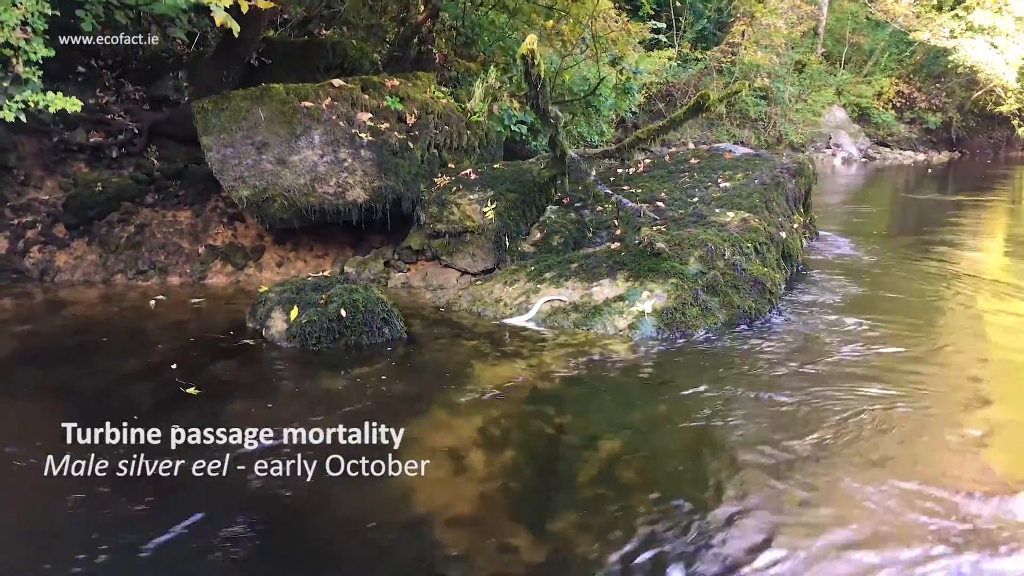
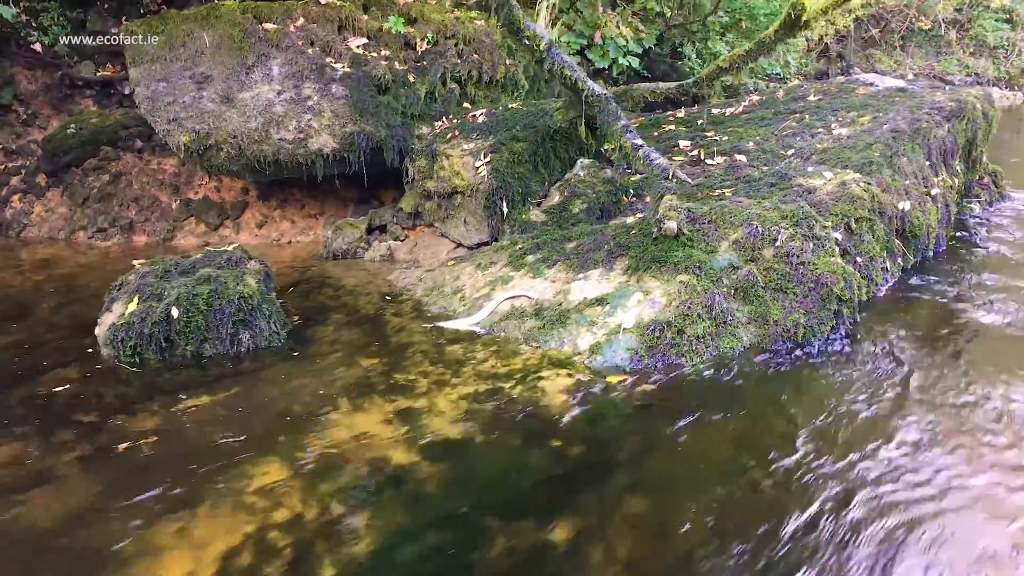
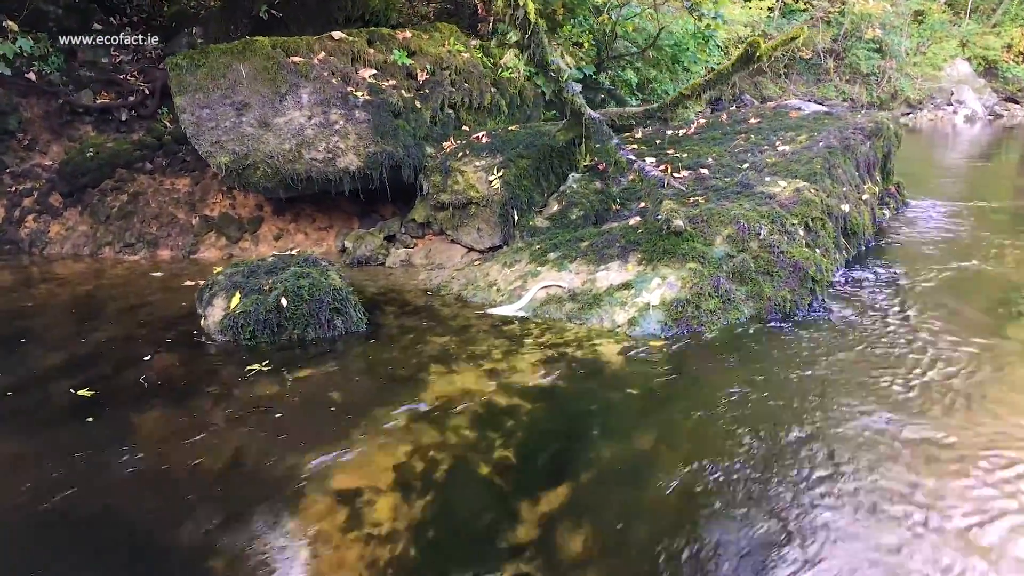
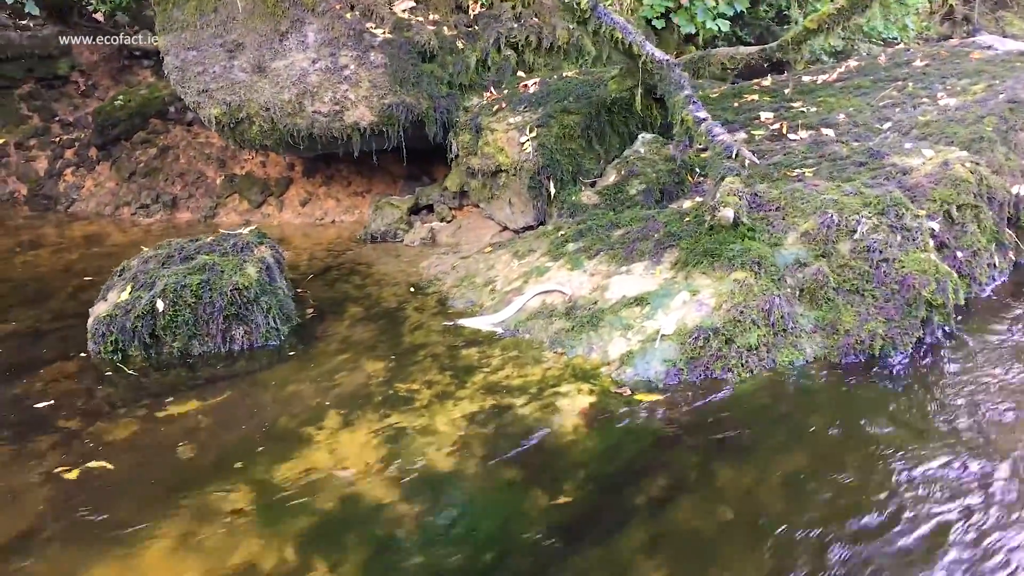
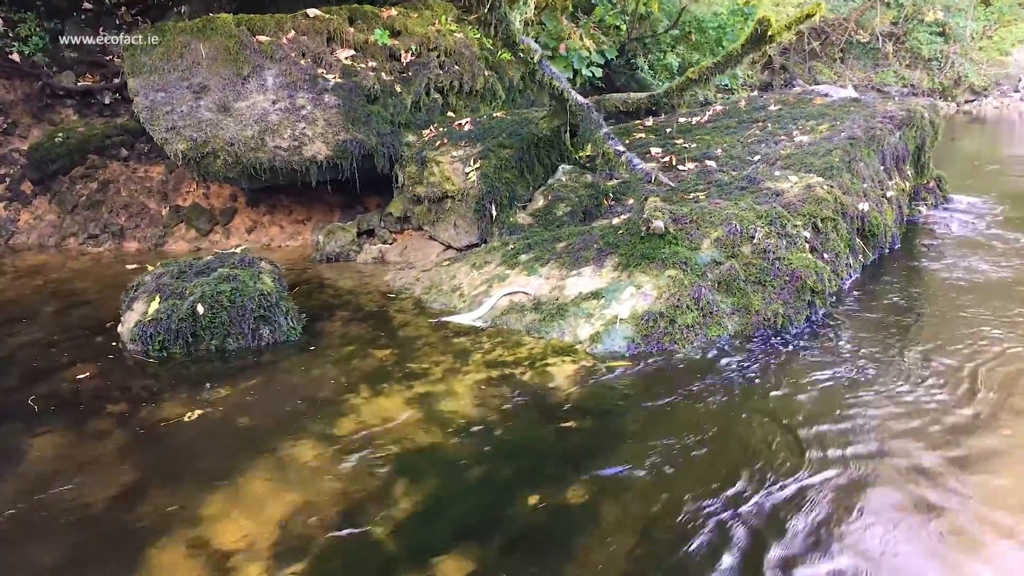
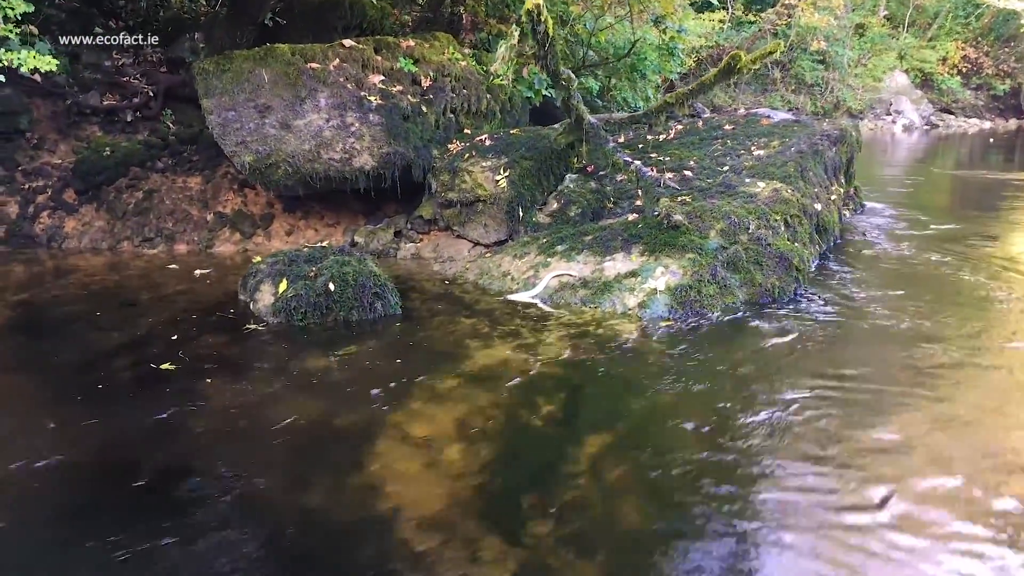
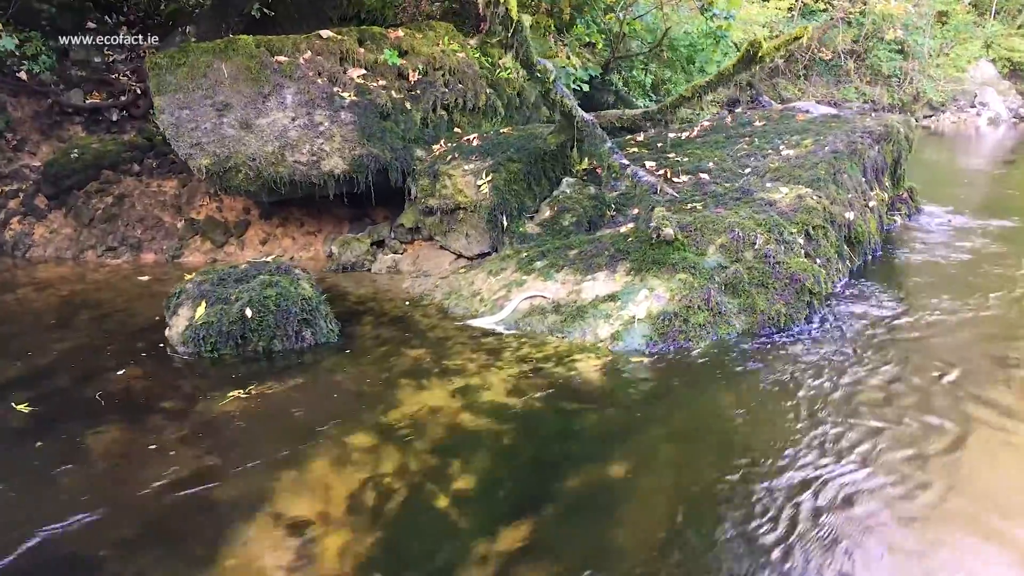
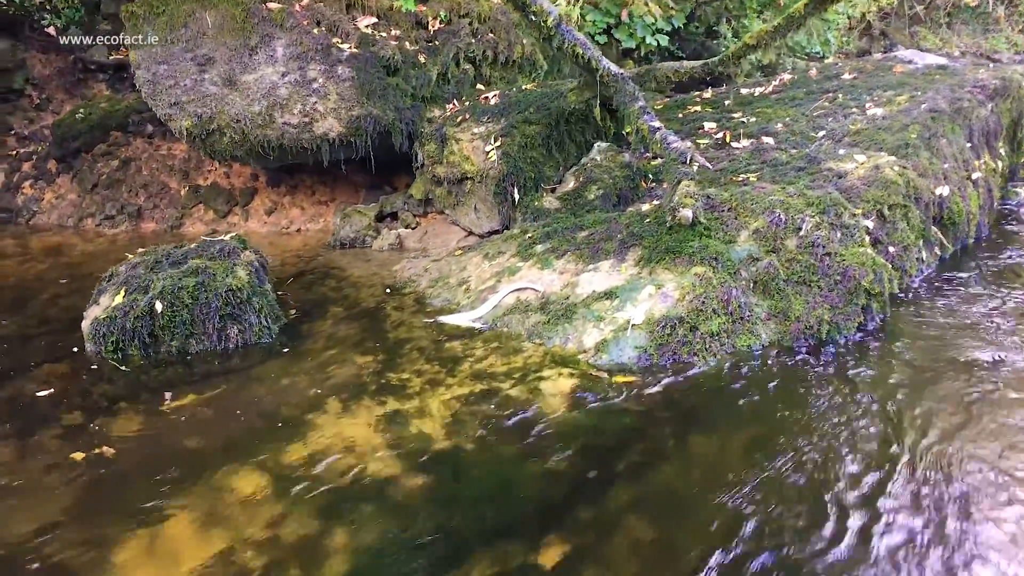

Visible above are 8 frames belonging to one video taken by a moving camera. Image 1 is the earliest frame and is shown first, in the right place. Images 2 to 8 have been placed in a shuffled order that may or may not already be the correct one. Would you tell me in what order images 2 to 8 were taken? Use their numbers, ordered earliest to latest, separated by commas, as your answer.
6, 3, 7, 5, 2, 8, 4
